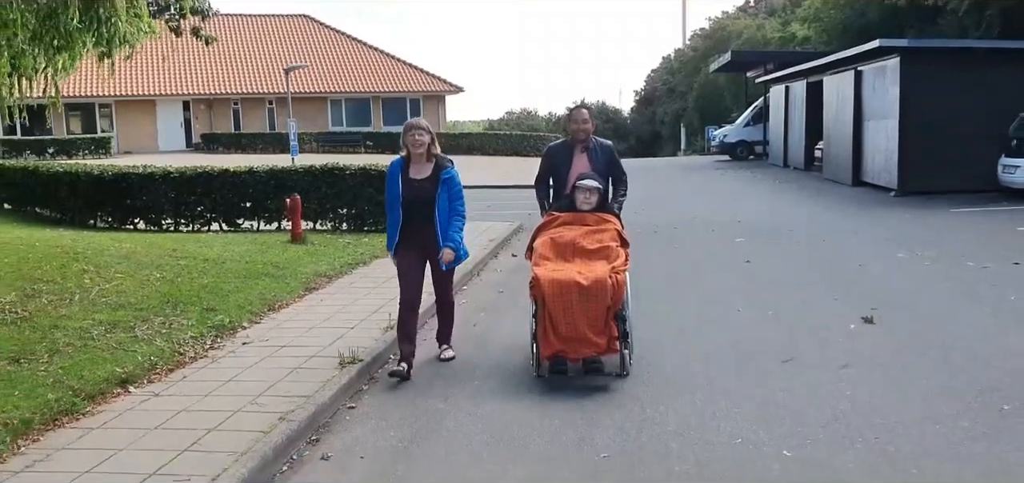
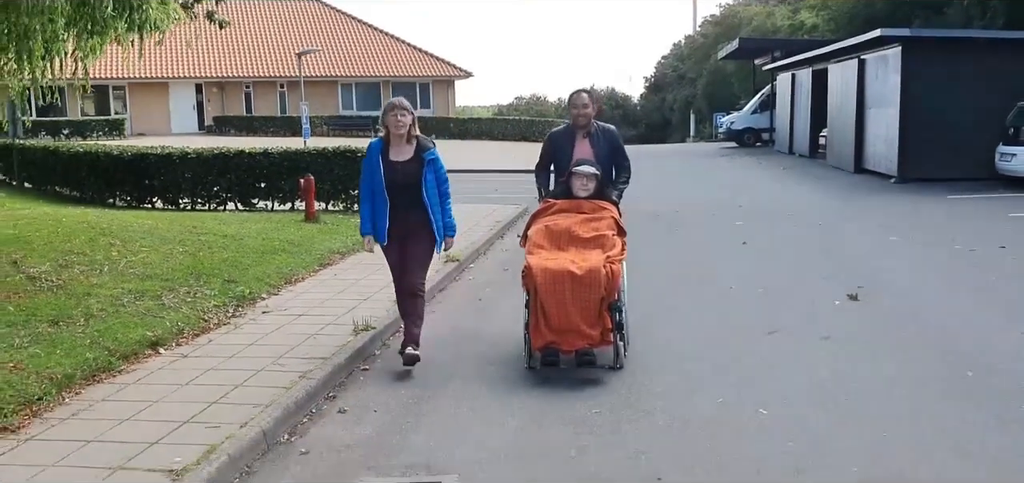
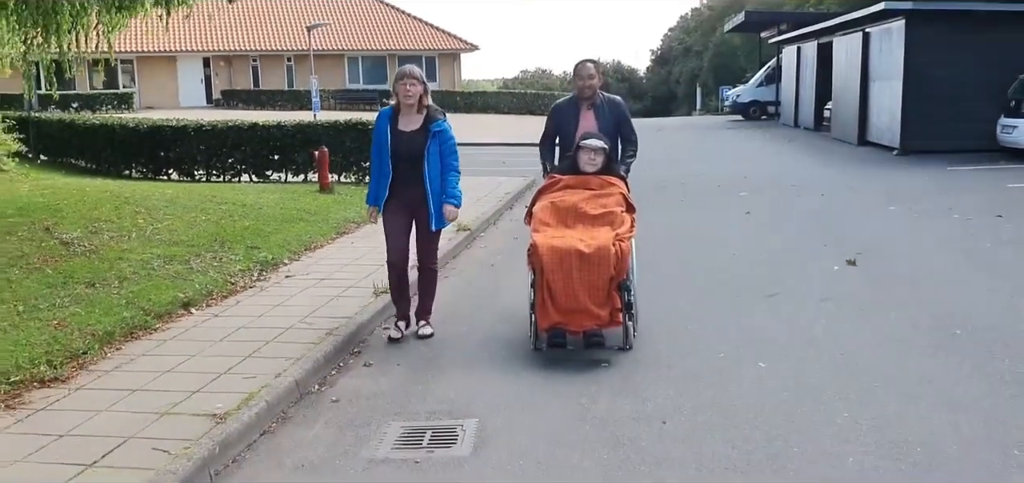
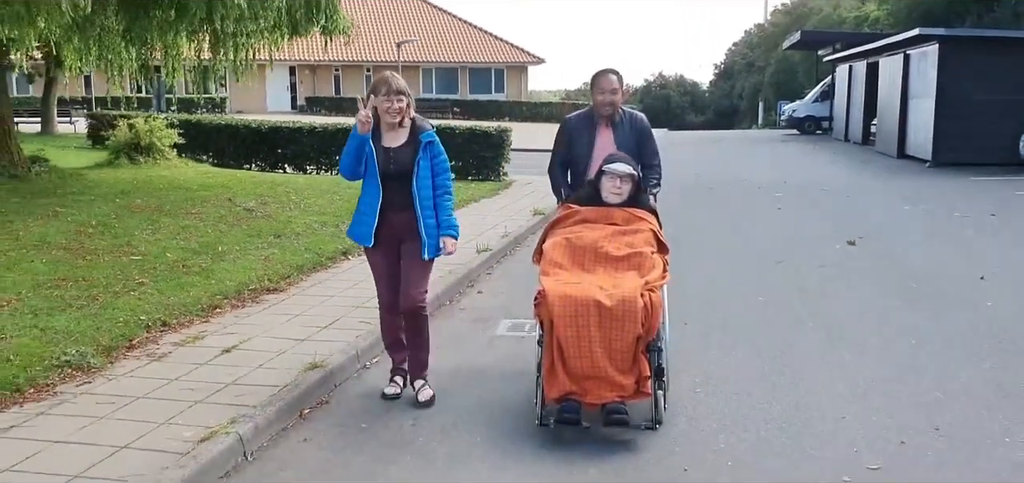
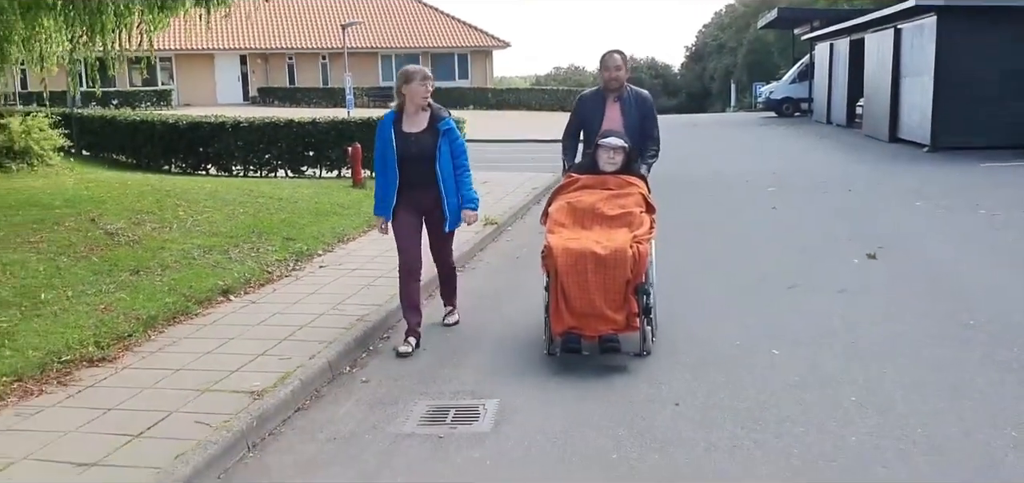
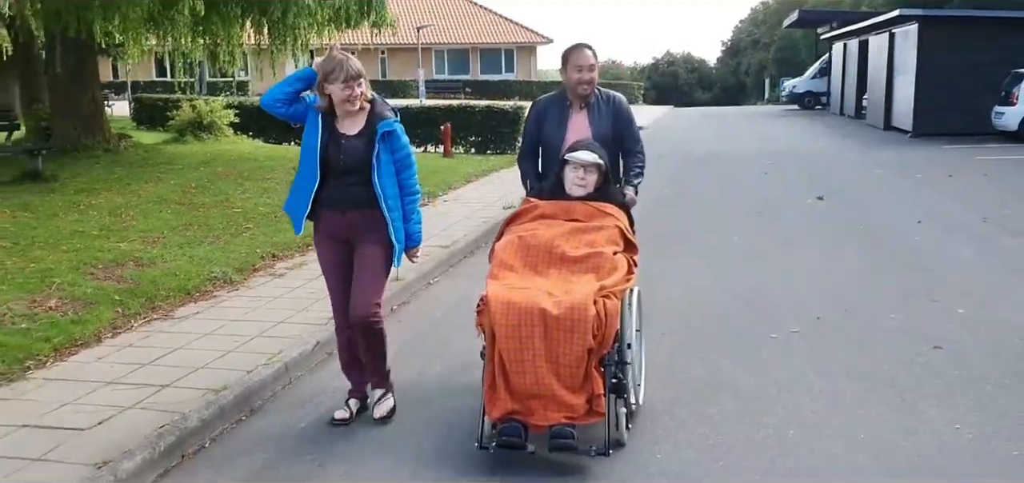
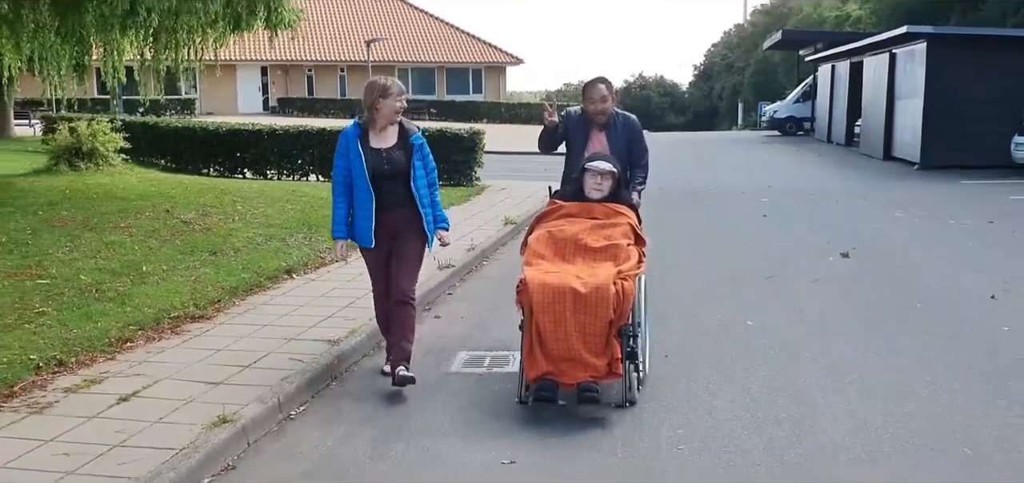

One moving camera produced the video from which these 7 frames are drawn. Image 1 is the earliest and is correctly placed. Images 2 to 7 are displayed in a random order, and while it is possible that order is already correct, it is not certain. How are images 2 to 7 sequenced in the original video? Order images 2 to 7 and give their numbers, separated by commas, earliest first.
2, 3, 5, 7, 4, 6
